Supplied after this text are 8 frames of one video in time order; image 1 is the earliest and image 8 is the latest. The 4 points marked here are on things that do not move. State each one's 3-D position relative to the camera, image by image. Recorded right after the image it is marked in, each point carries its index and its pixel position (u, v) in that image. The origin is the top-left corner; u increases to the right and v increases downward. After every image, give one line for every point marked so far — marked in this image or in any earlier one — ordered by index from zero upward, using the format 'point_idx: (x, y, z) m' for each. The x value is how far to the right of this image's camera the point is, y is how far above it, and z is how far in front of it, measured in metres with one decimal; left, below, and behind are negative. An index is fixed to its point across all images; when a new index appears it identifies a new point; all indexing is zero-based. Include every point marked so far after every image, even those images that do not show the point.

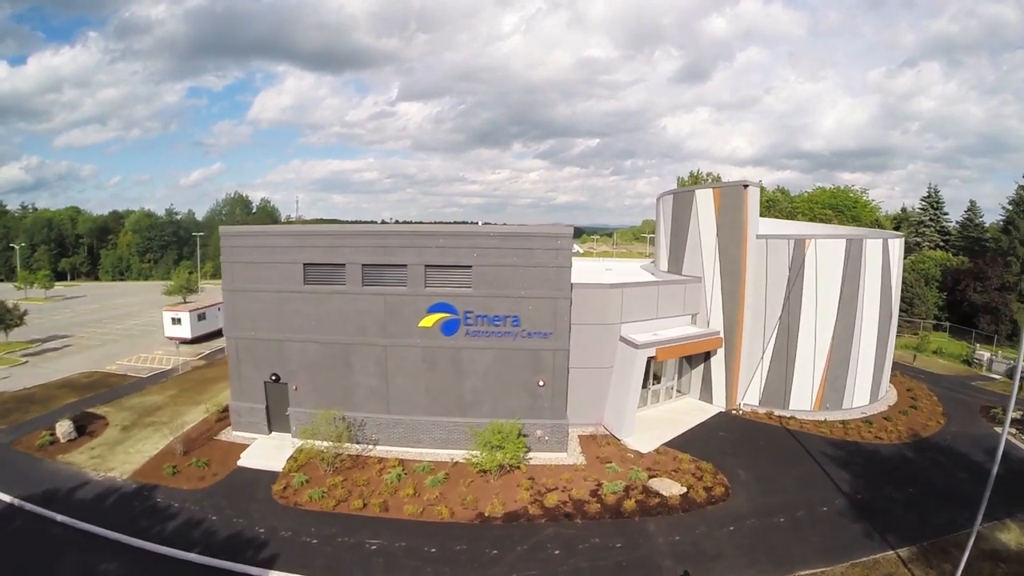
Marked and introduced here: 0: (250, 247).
0: (-10.3, +1.5, +19.2) m
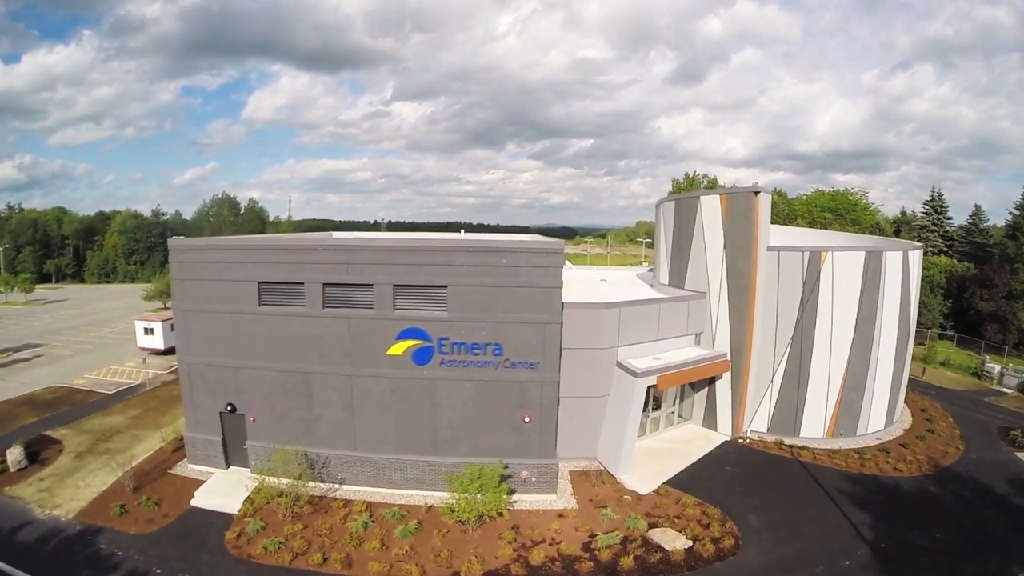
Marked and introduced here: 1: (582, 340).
0: (-10.8, +0.8, +17.1) m
1: (+2.4, -1.7, +16.9) m
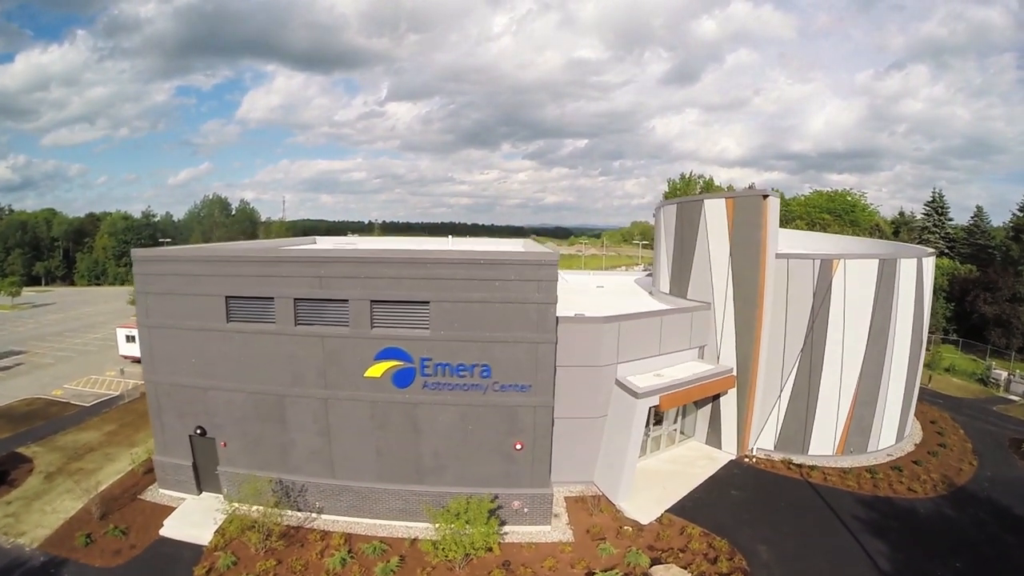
0: (-11.1, +0.4, +15.8) m
1: (+2.2, -2.1, +15.7) m
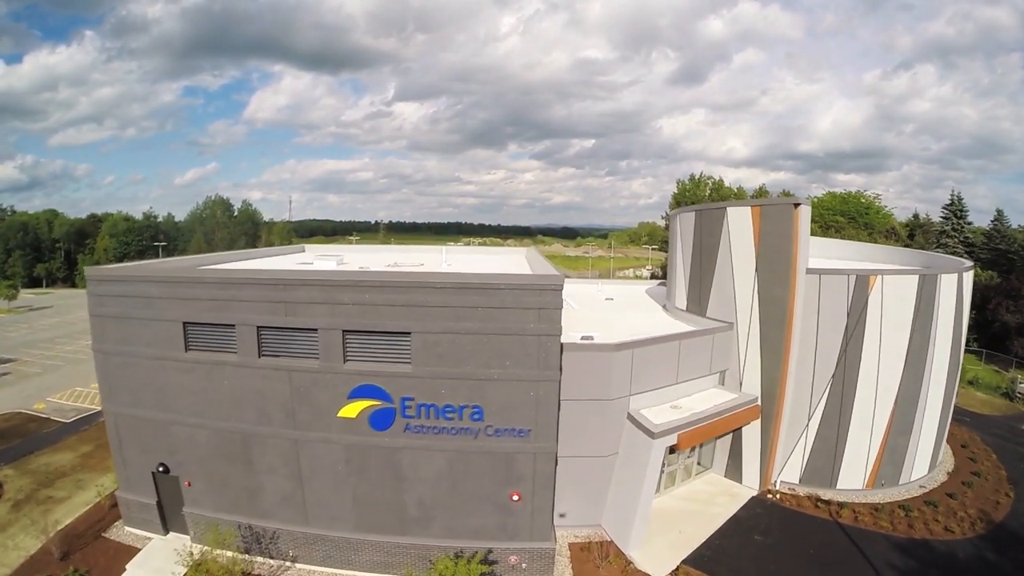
0: (-11.2, -0.3, +14.1) m
1: (+2.1, -2.8, +13.9) m
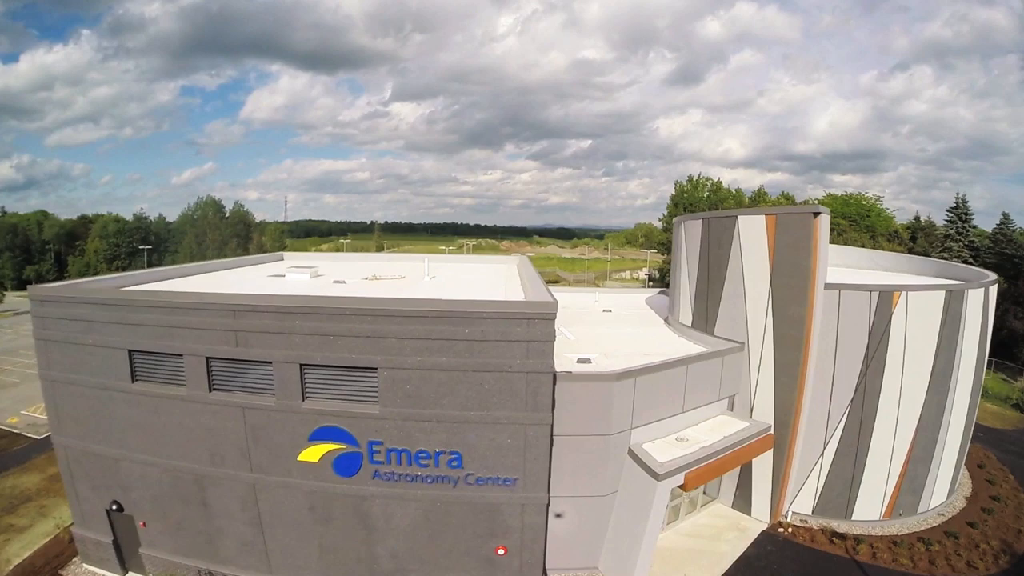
0: (-11.5, -0.8, +12.6) m
1: (+1.8, -3.4, +12.5) m
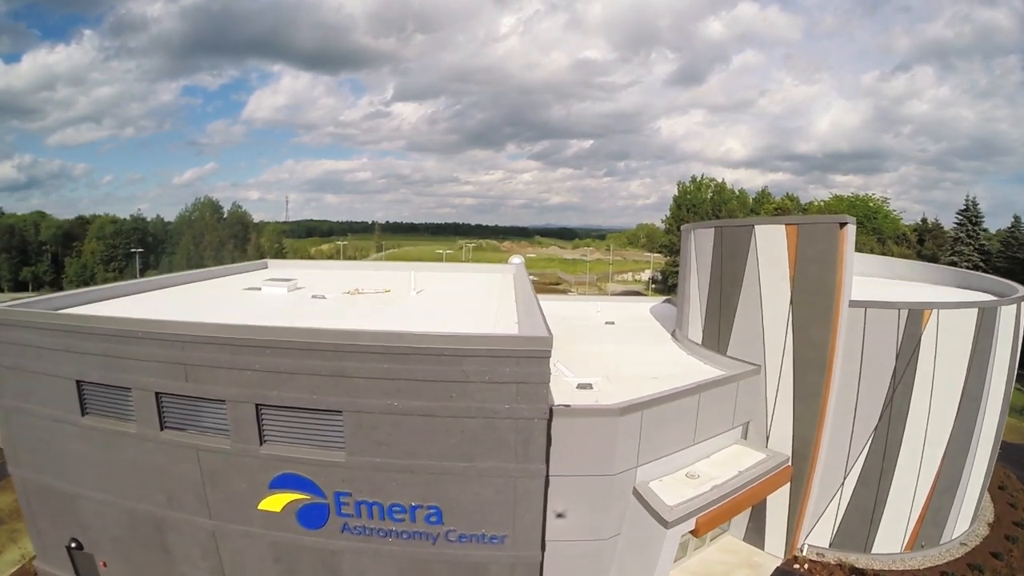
0: (-11.7, -1.3, +11.4) m
1: (+1.6, -3.9, +11.1) m
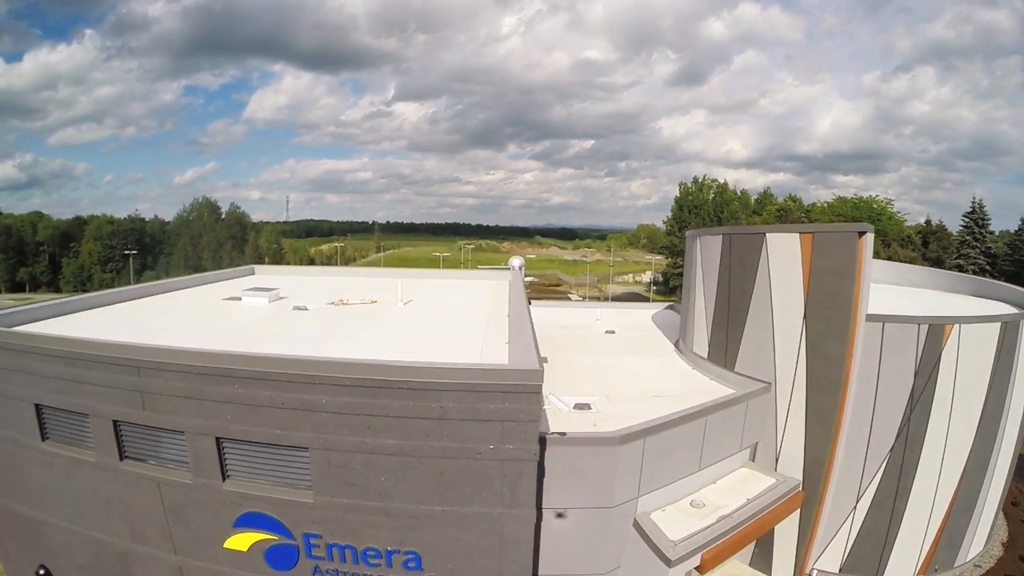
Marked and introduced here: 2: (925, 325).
0: (-11.9, -1.6, +10.5) m
1: (+1.4, -4.2, +10.3) m
2: (+11.1, -1.0, +13.5) m
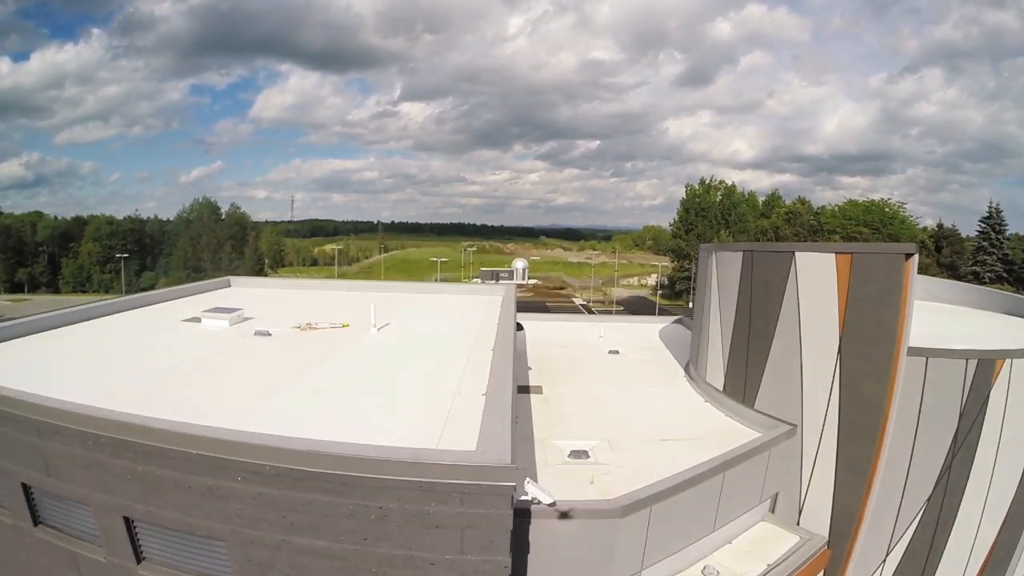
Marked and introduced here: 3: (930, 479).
0: (-12.2, -2.2, +9.0) m
1: (+1.0, -4.8, +8.6) m
2: (+10.8, -1.7, +11.8) m
3: (+10.6, -4.8, +12.6) m
